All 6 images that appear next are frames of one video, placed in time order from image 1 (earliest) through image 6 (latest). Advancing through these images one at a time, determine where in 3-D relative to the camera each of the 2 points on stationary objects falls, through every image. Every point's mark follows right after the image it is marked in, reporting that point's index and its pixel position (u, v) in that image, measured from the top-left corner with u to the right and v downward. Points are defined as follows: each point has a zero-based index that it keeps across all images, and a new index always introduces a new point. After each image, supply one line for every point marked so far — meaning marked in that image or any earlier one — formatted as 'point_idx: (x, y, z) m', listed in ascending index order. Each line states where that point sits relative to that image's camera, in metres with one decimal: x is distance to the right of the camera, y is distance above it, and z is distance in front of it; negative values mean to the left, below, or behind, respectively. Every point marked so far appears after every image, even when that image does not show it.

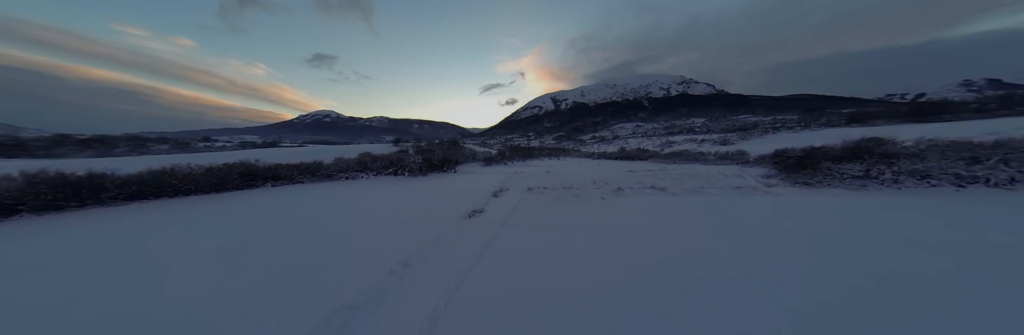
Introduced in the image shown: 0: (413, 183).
0: (-5.4, -1.1, +11.0) m
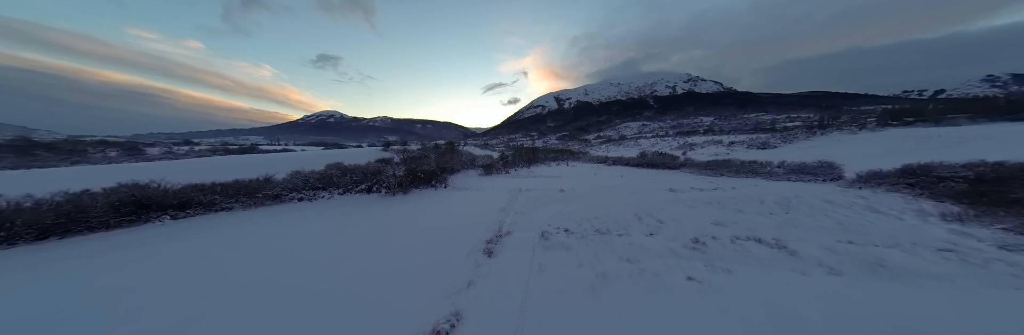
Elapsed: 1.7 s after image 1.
0: (-5.3, -1.8, +8.3) m
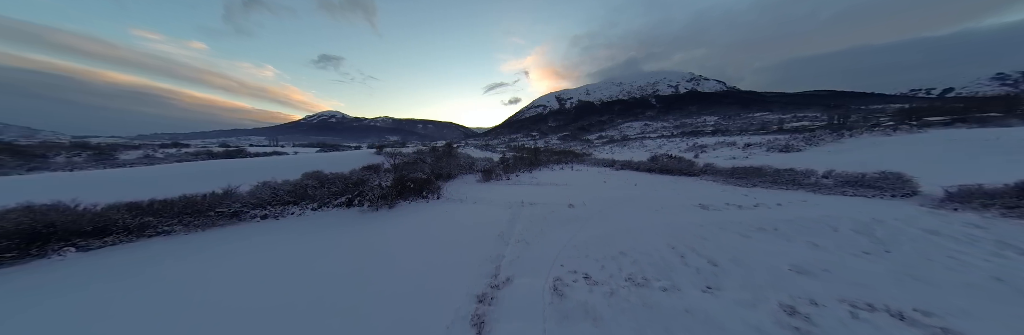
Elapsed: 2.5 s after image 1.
0: (-5.2, -2.3, +7.0) m
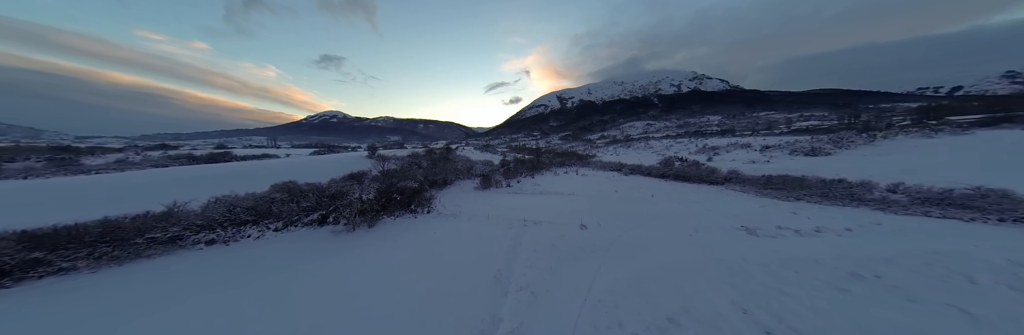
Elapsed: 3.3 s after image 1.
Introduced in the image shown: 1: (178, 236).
0: (-5.2, -2.7, +5.7) m
1: (-9.6, -2.0, +5.9) m
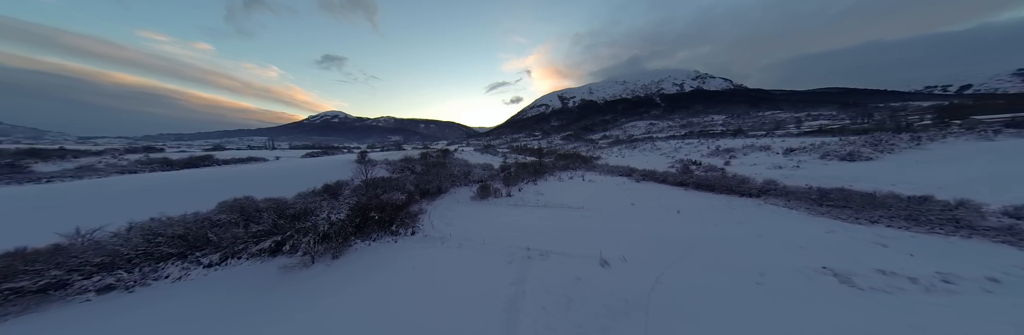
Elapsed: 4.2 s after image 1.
0: (-5.2, -3.2, +4.1) m
1: (-9.6, -2.4, +4.3) m
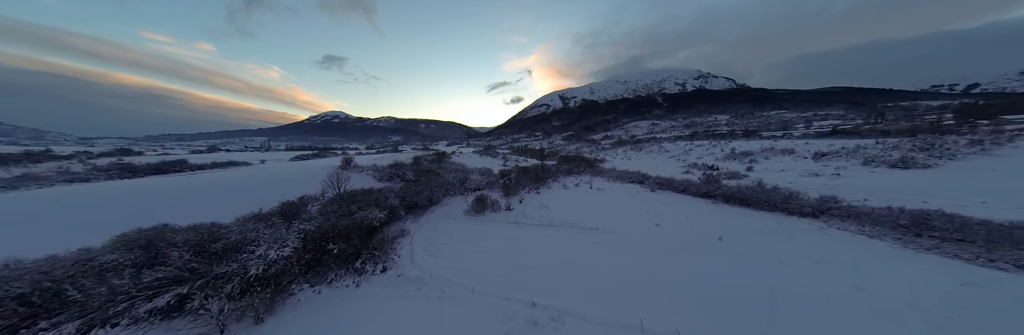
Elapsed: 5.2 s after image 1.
0: (-5.2, -3.7, +2.3) m
1: (-9.6, -3.0, +2.5) m
